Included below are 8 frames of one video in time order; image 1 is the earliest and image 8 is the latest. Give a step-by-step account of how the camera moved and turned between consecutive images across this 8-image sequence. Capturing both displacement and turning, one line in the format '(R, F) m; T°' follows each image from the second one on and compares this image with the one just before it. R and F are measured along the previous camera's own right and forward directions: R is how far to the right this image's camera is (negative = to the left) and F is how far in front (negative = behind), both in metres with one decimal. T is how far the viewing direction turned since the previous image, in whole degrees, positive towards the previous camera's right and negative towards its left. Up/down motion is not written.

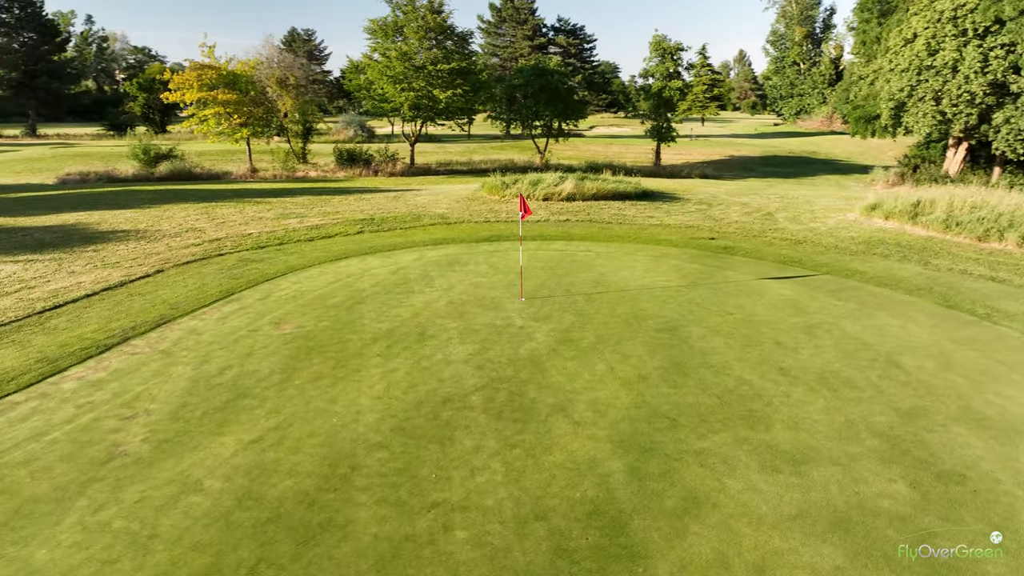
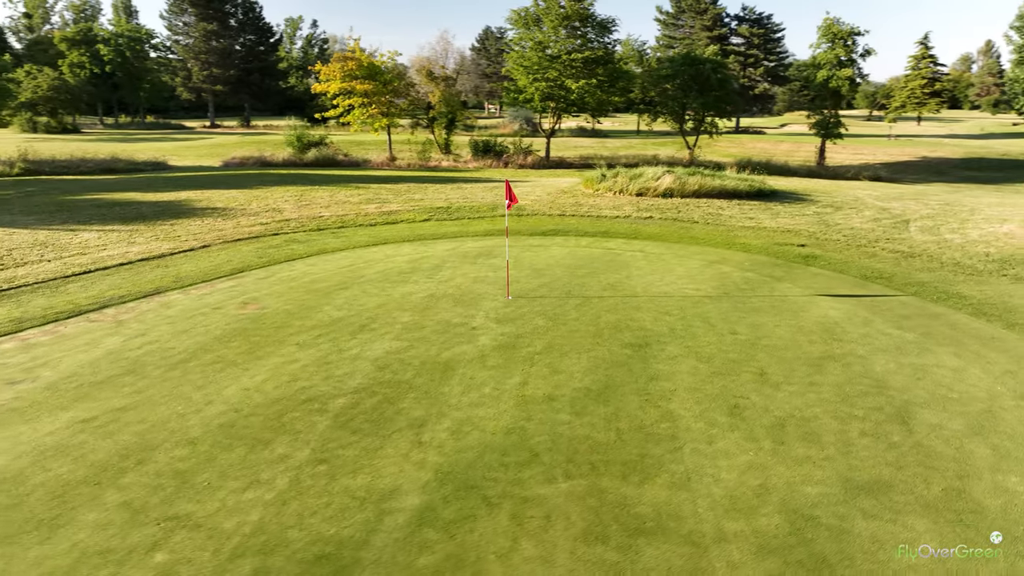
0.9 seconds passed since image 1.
(+2.9, +1.6) m; -15°
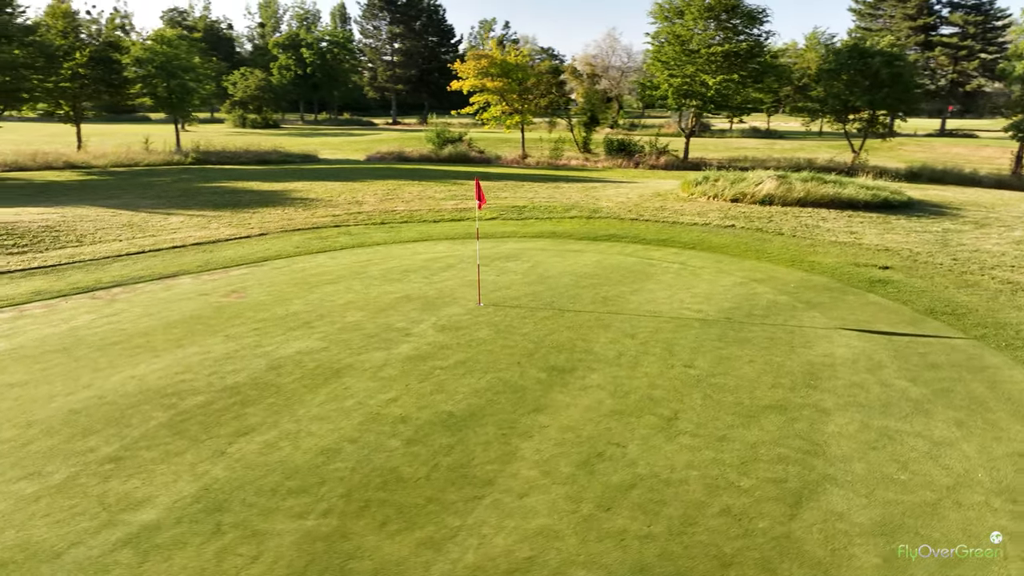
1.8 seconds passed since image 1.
(+2.9, +1.2) m; -15°
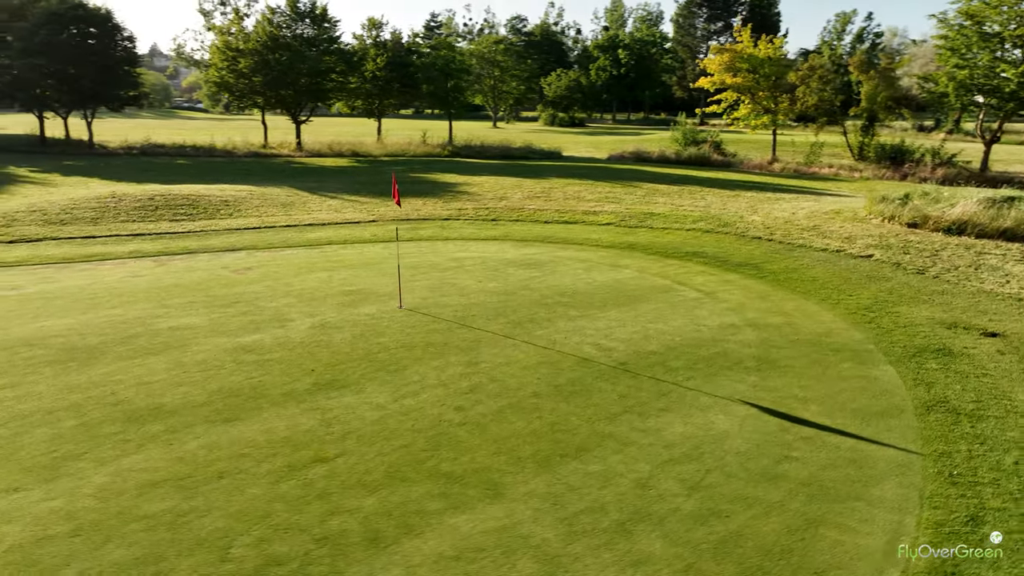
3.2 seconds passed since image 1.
(+5.0, +2.1) m; -26°
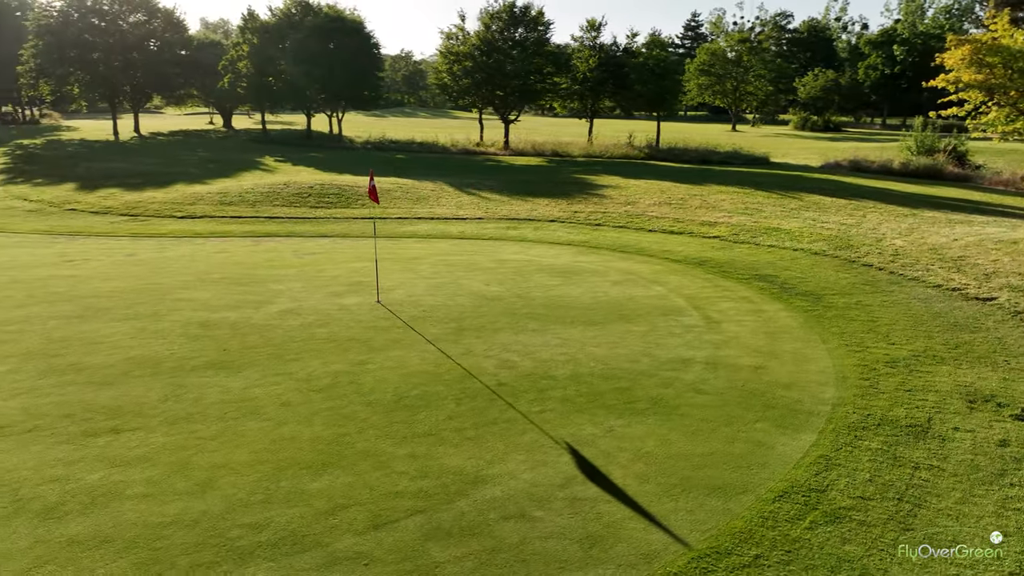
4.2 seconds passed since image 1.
(+3.5, +1.1) m; -20°
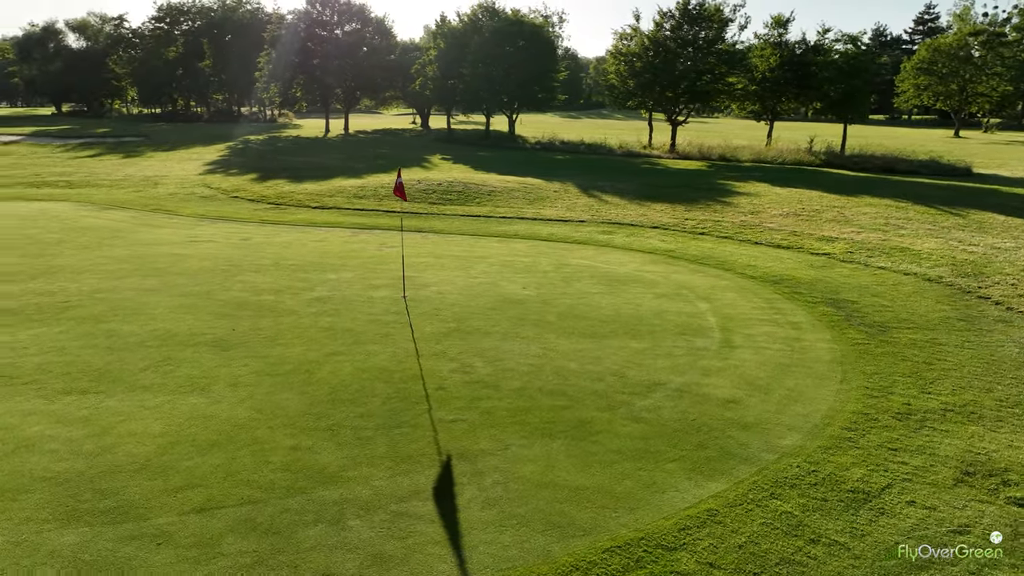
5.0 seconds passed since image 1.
(+2.2, +0.6) m; -16°
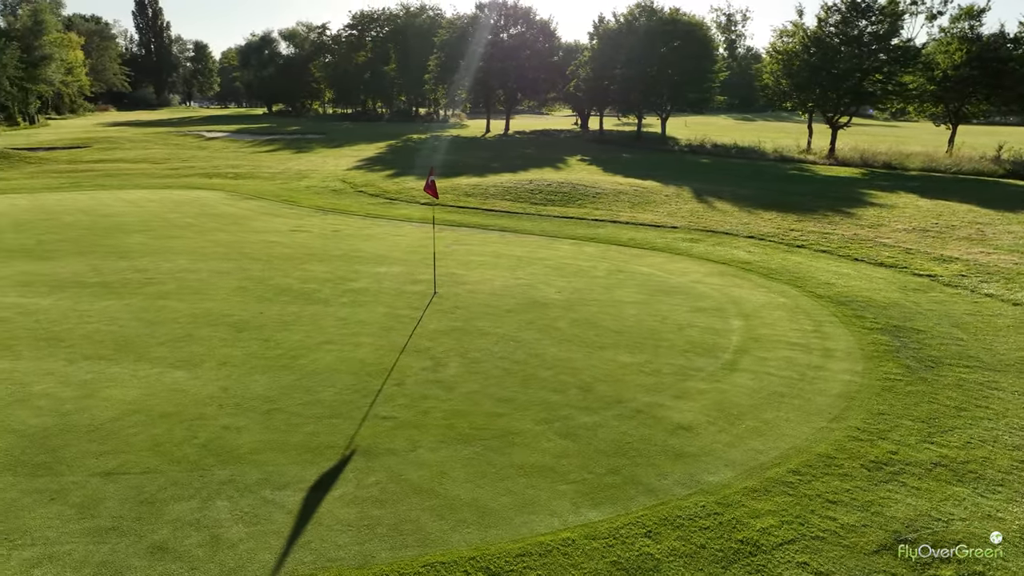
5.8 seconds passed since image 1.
(+1.9, +0.4) m; -13°
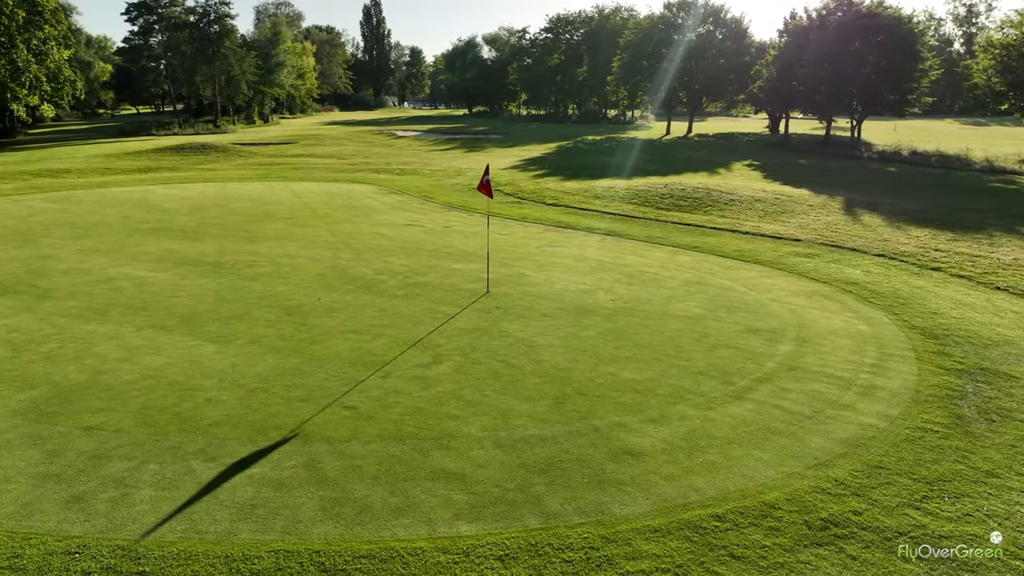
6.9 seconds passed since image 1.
(+1.8, +0.4) m; -15°
